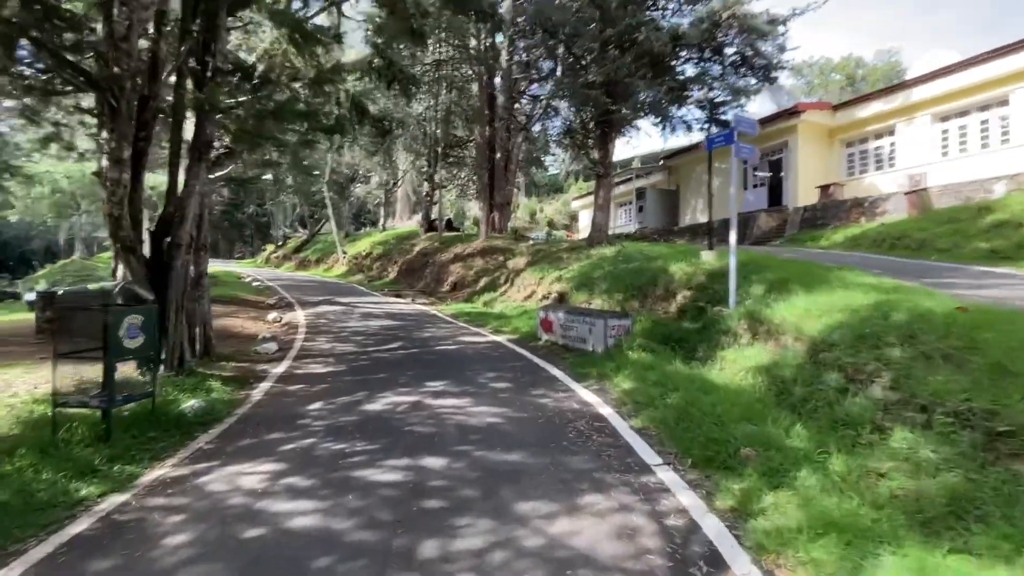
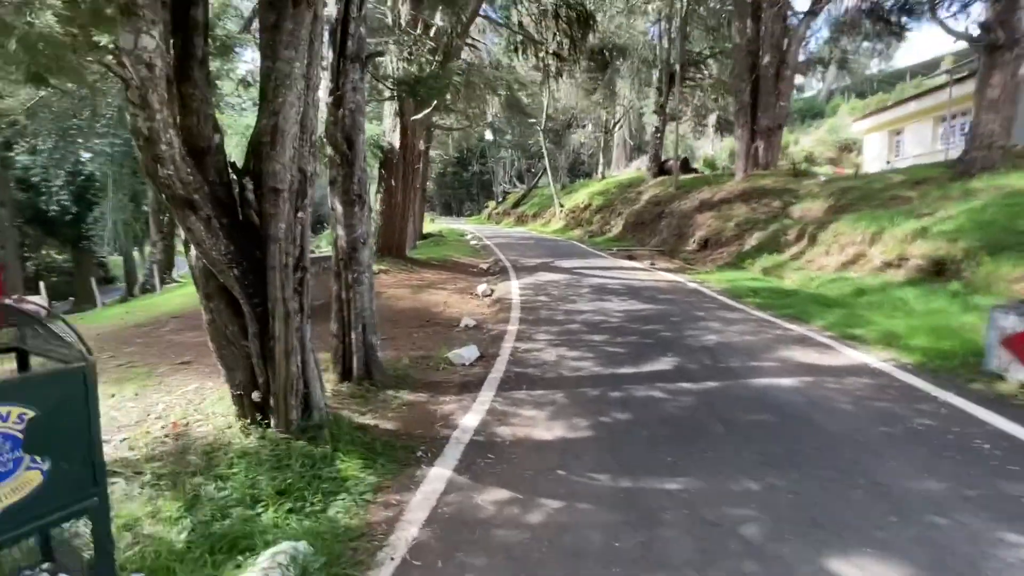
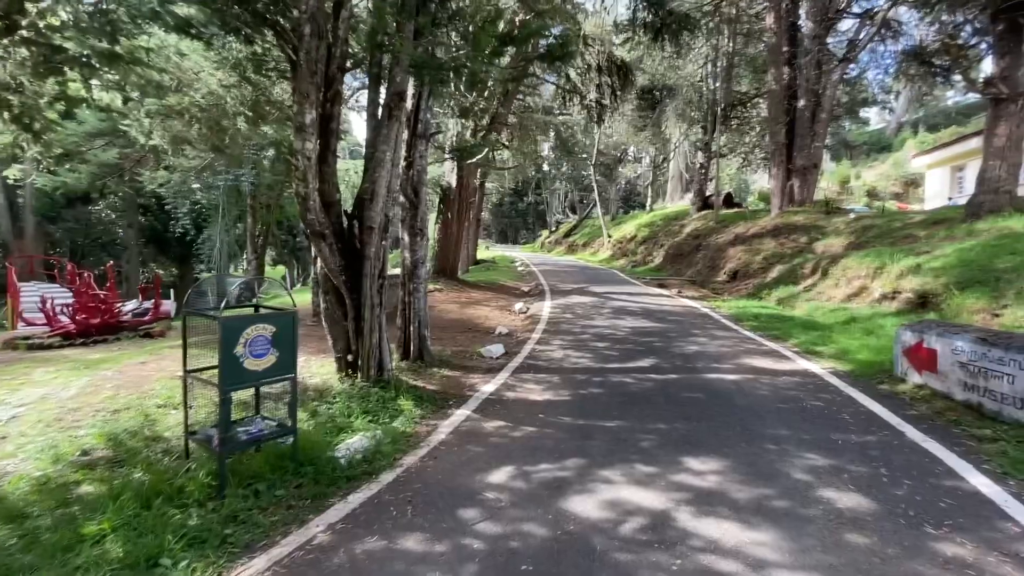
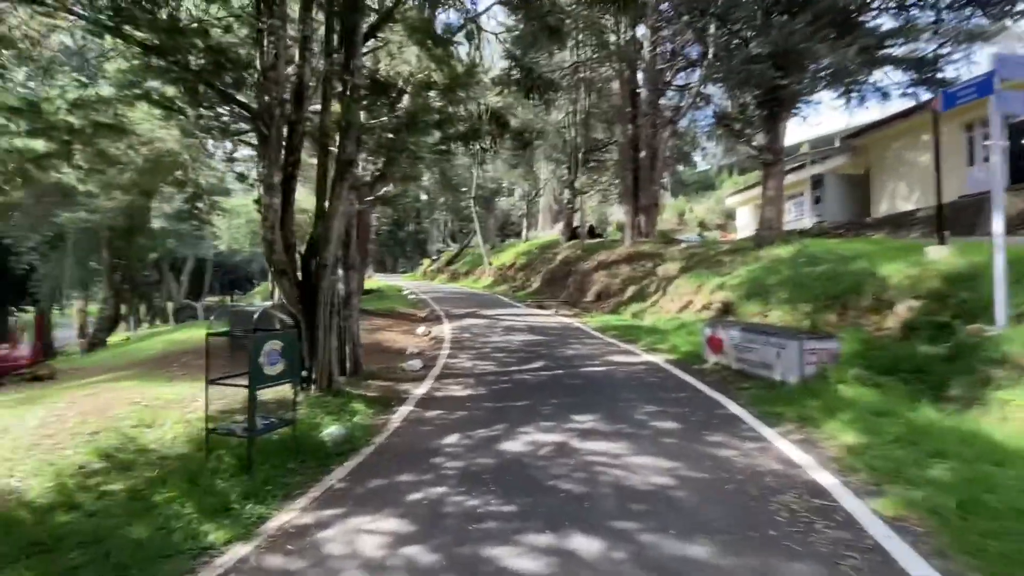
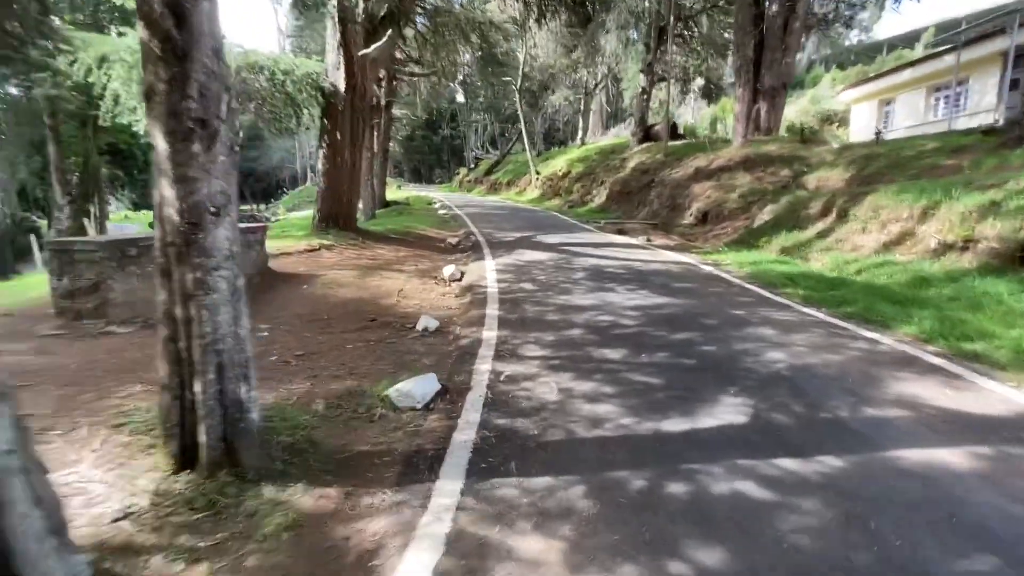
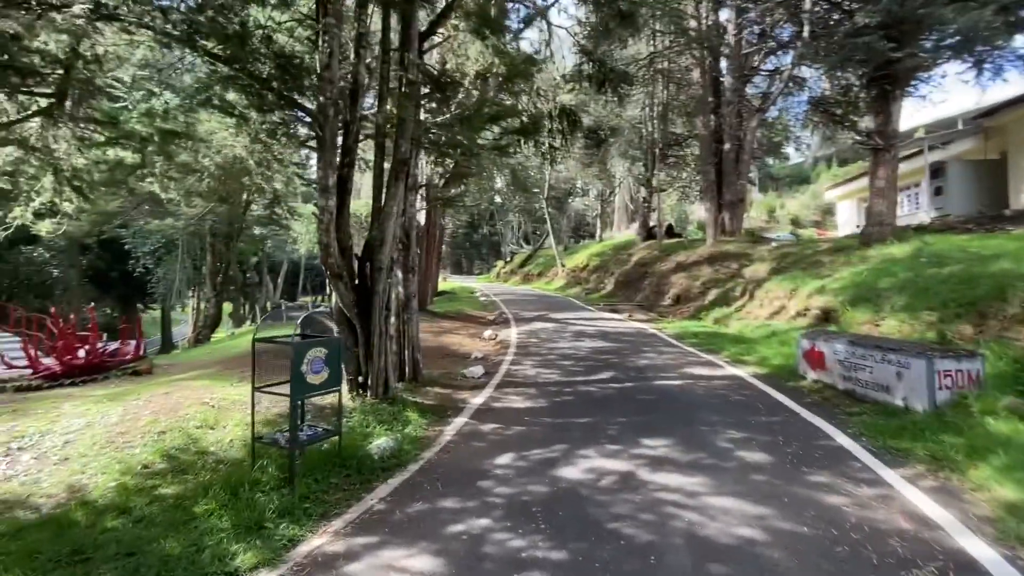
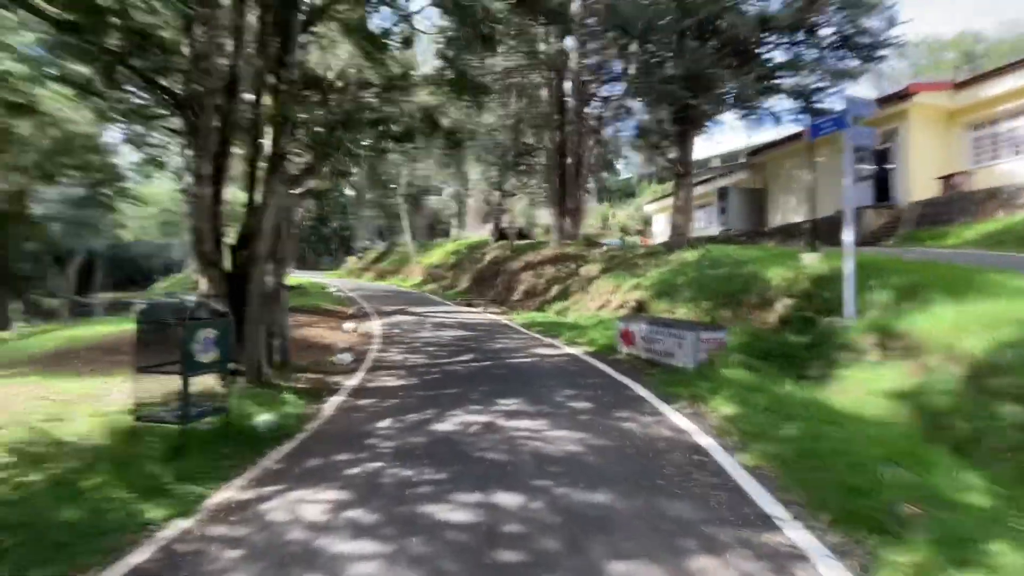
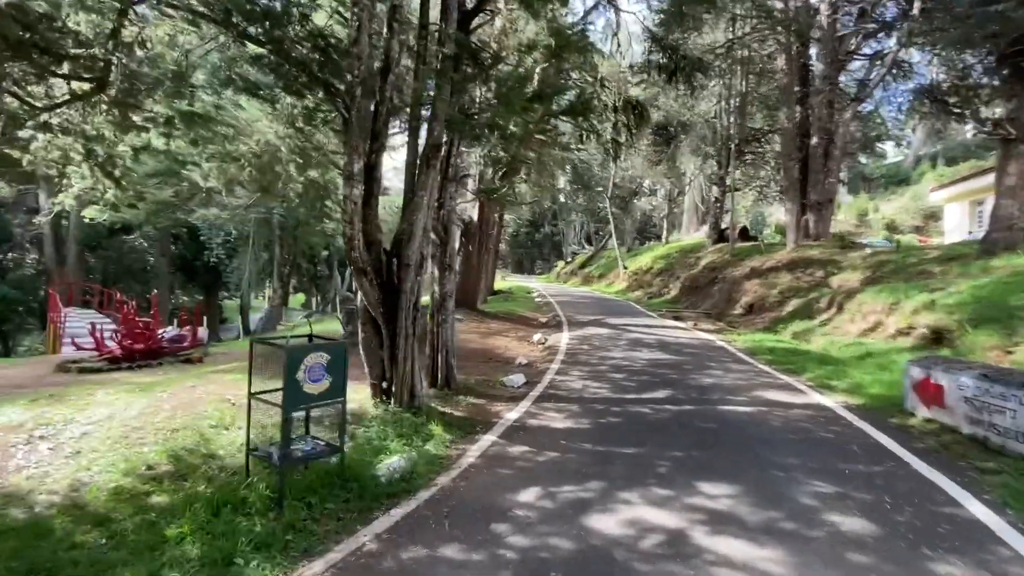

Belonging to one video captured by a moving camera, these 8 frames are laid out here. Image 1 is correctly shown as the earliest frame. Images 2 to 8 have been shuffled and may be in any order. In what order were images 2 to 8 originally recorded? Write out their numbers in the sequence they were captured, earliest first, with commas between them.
7, 4, 6, 8, 3, 2, 5
